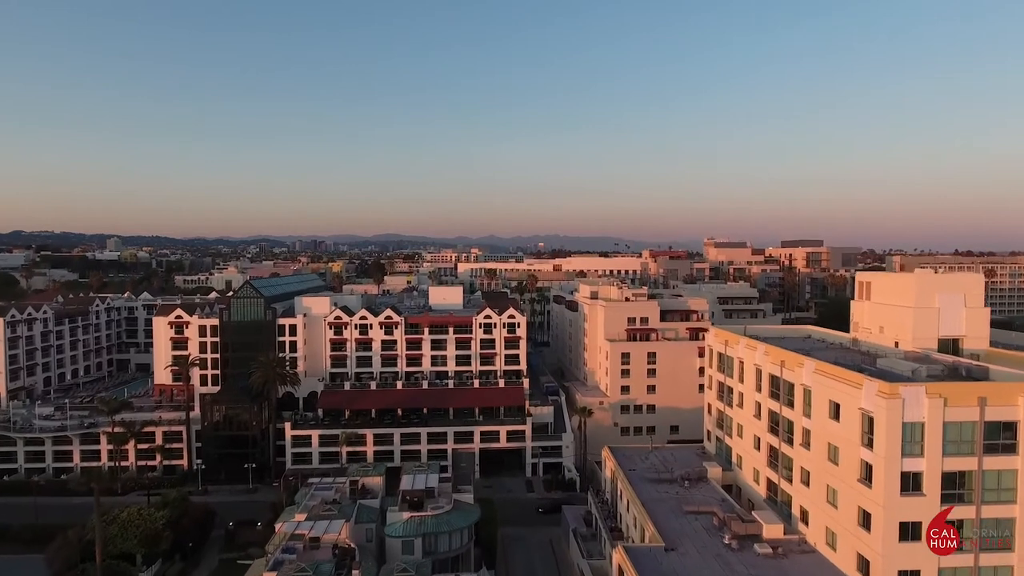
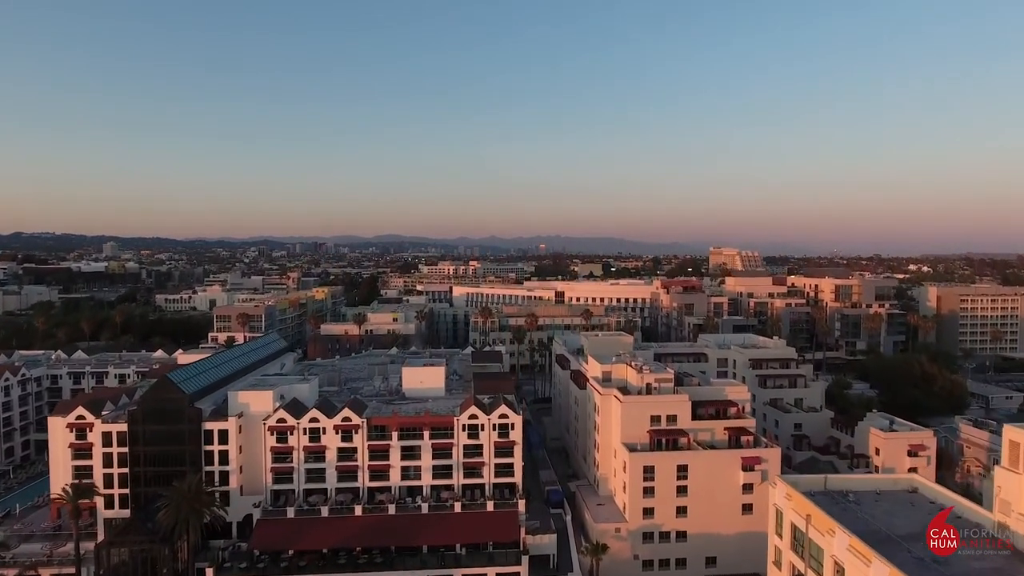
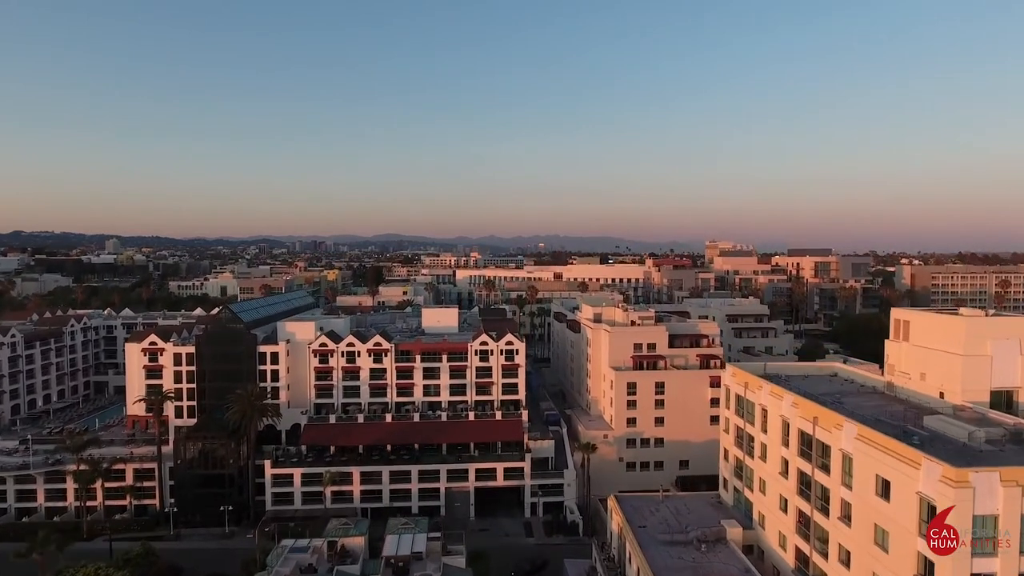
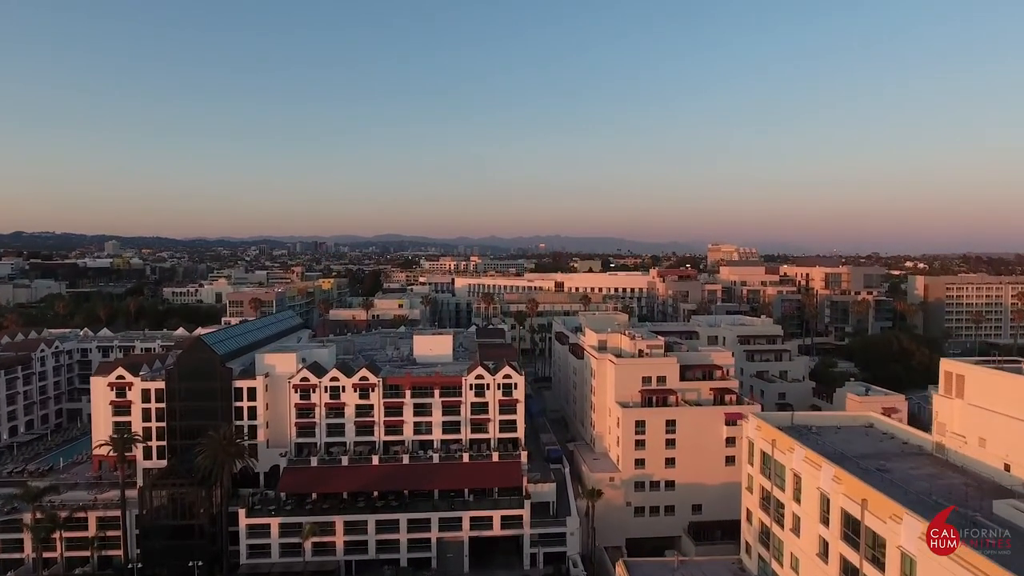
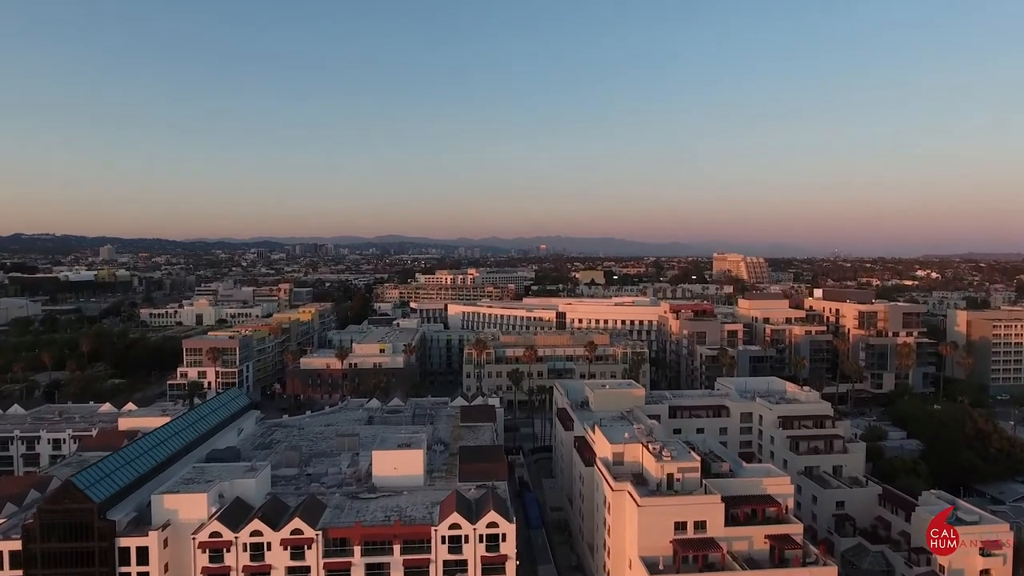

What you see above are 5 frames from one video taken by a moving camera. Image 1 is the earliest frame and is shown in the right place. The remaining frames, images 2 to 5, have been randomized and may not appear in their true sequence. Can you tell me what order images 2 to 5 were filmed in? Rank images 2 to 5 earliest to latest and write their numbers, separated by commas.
3, 4, 2, 5
